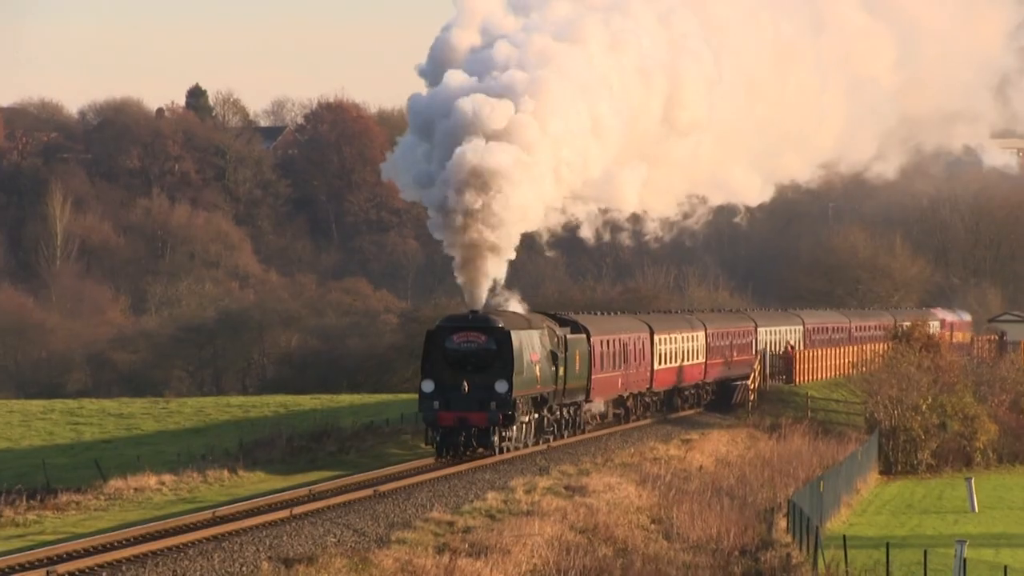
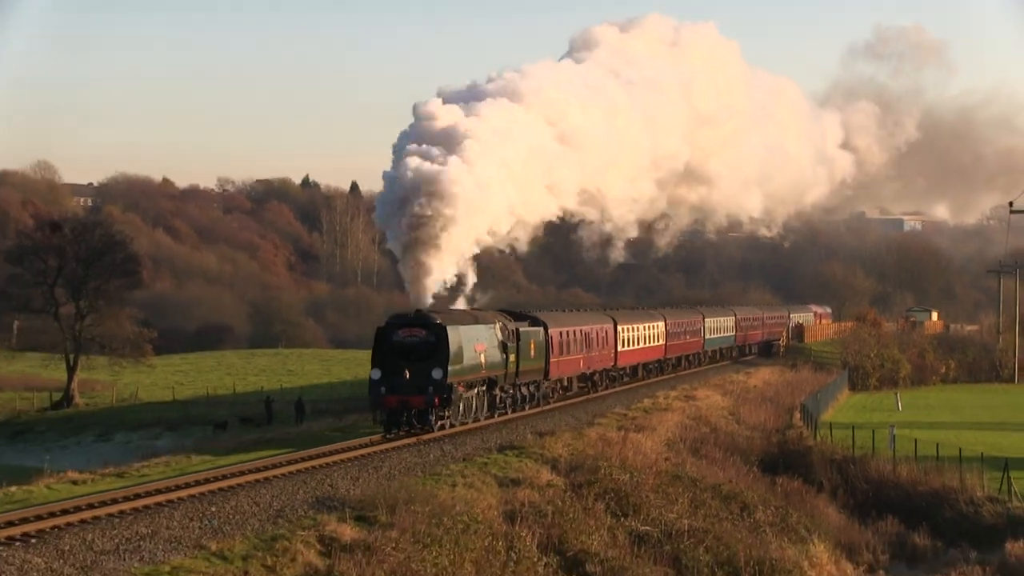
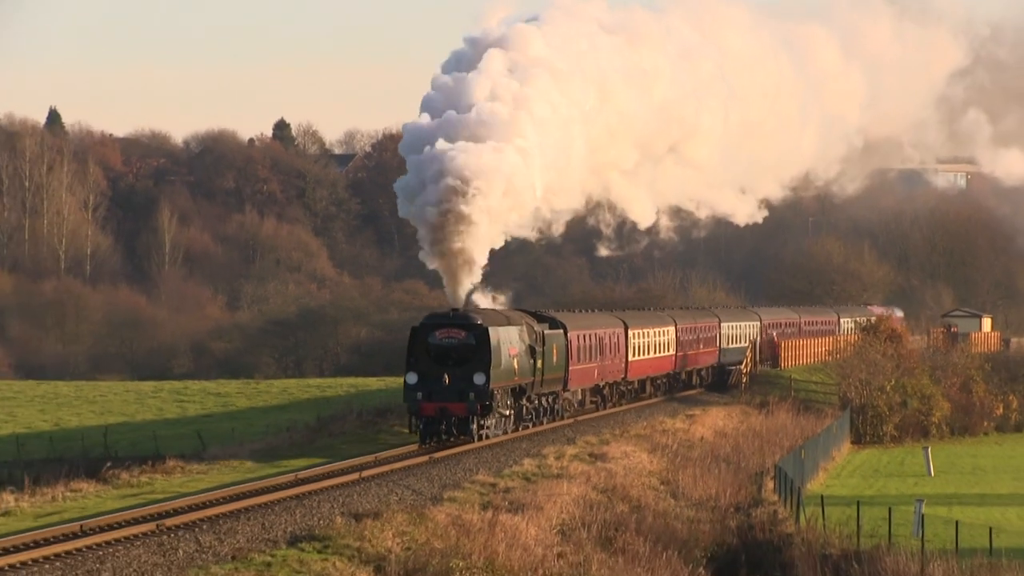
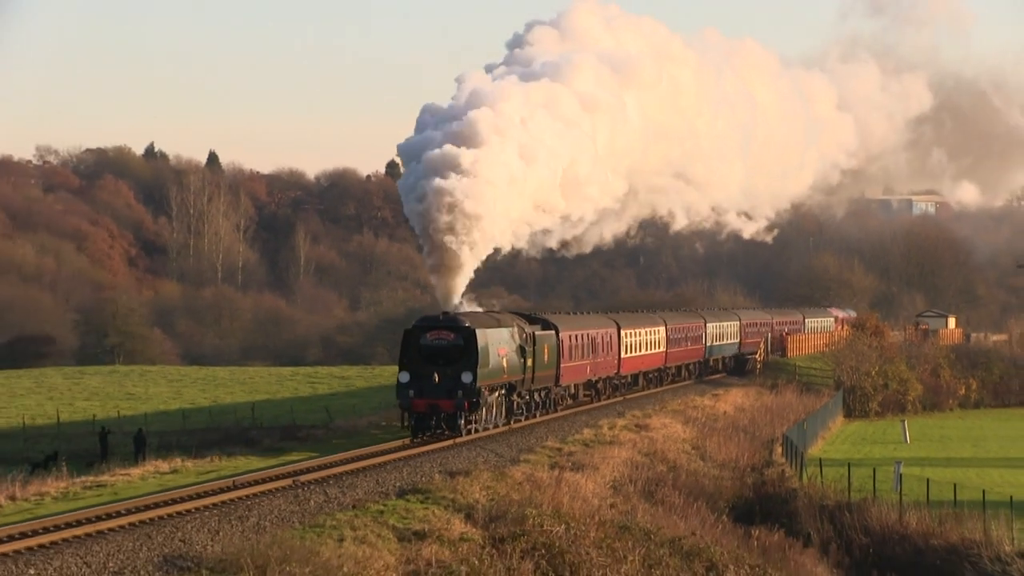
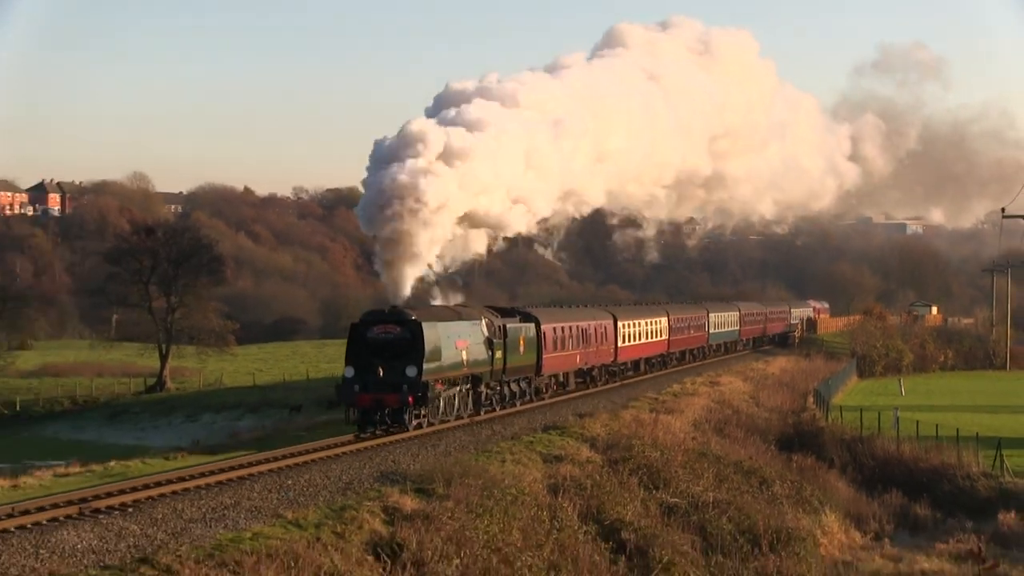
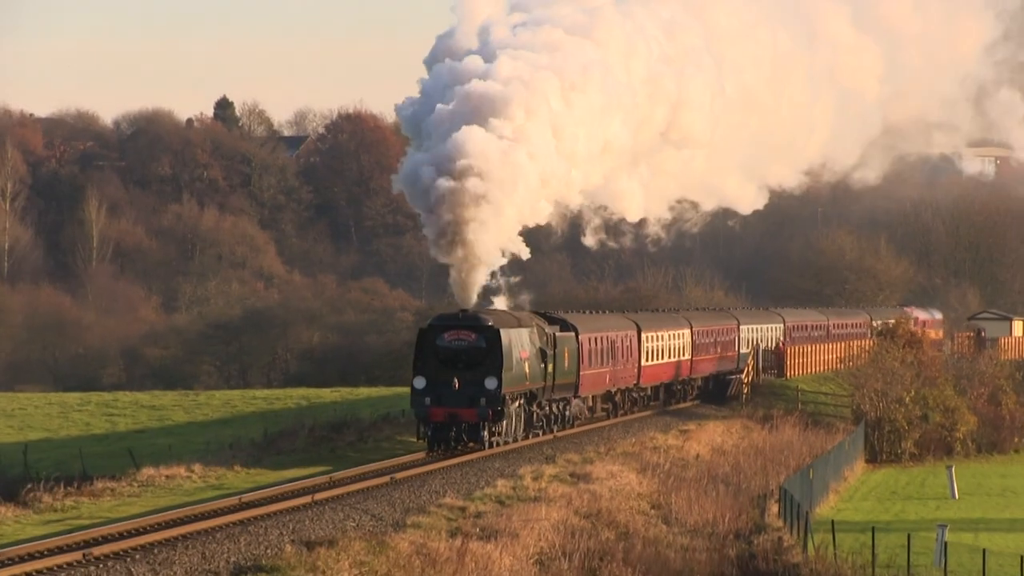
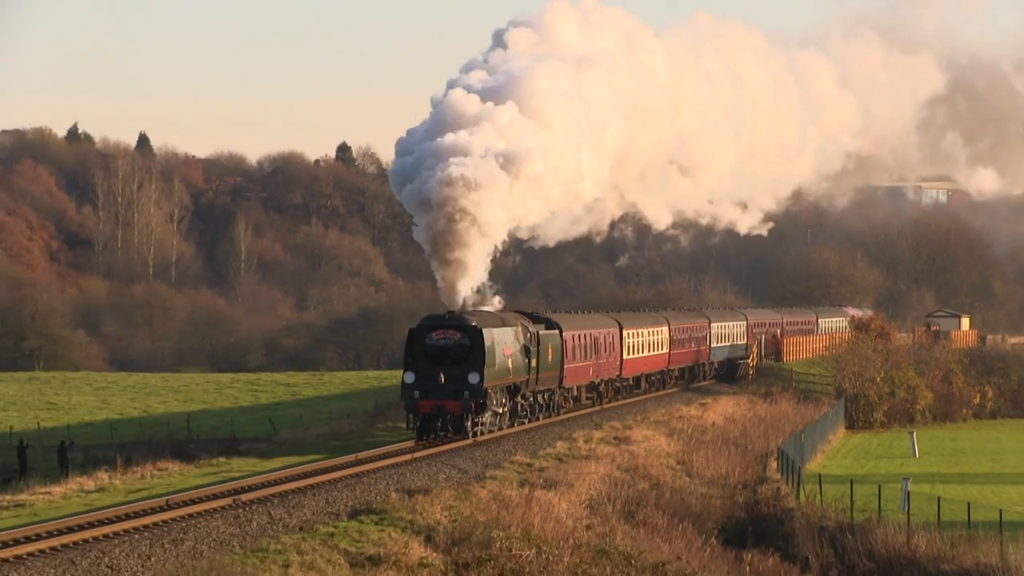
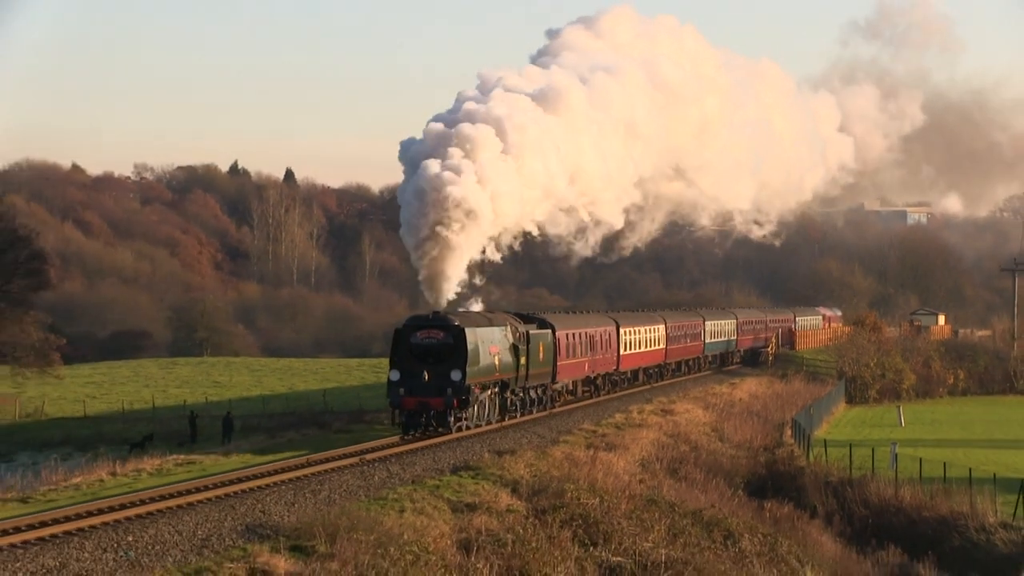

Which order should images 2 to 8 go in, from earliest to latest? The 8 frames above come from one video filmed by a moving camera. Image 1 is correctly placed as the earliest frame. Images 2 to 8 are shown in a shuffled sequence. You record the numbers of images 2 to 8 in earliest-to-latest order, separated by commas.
6, 3, 7, 4, 8, 2, 5
